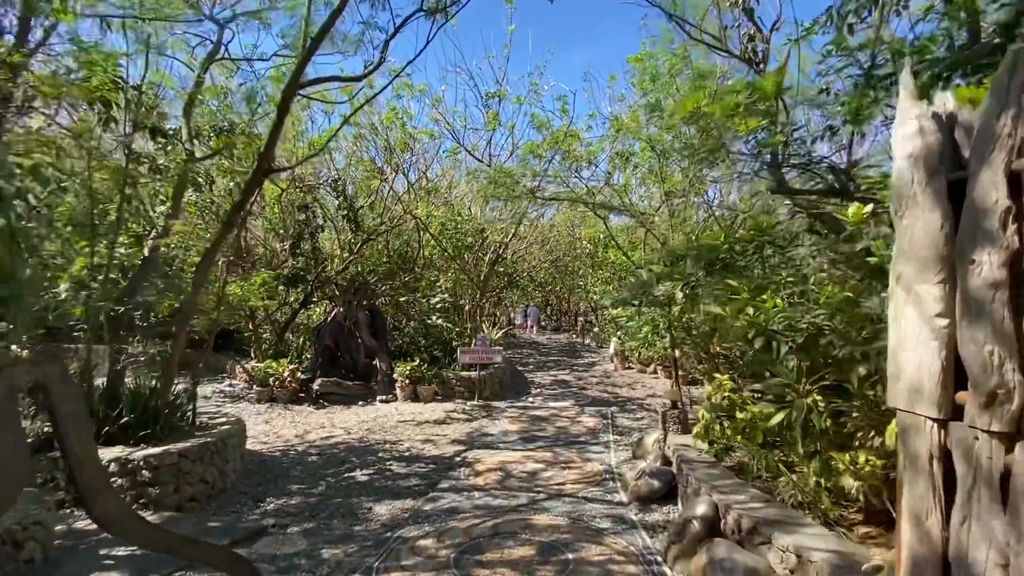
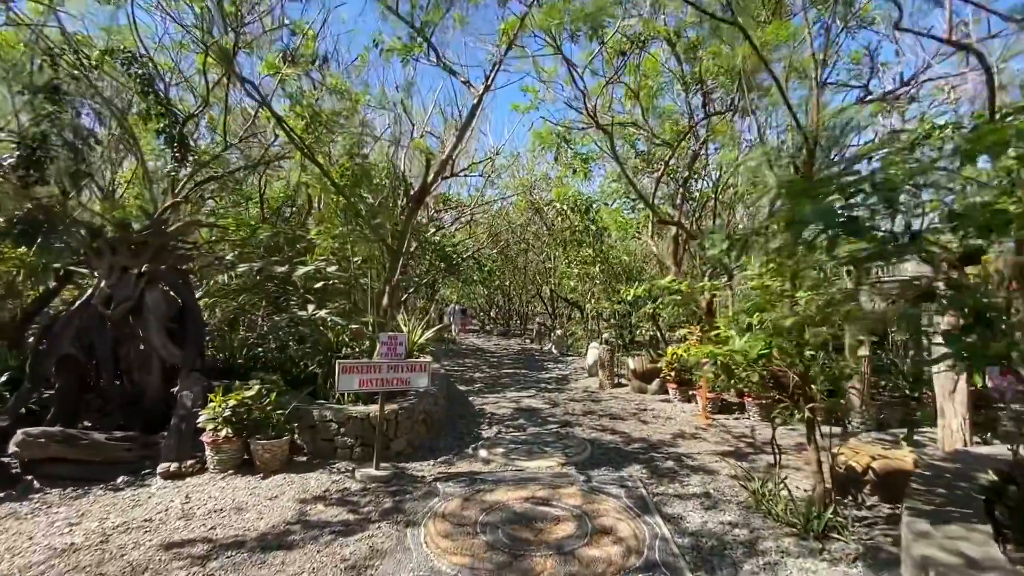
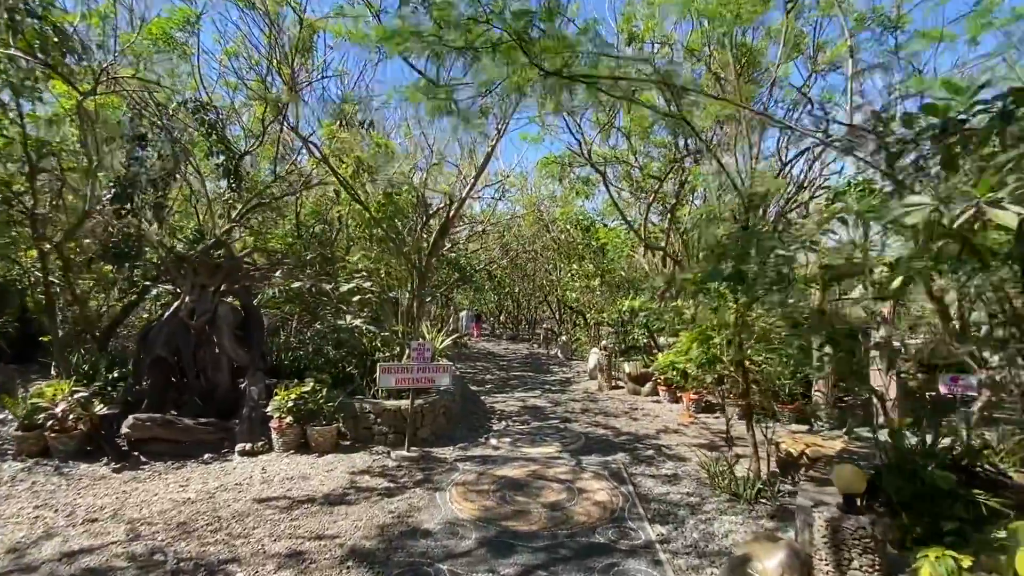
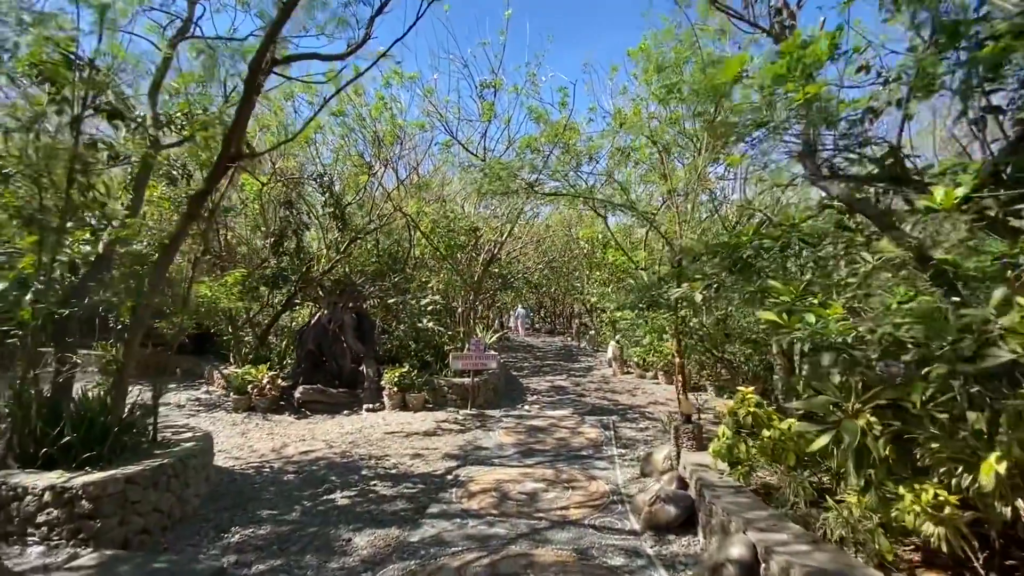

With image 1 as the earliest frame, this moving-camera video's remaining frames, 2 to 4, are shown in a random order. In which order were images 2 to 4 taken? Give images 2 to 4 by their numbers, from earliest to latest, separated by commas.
4, 3, 2
